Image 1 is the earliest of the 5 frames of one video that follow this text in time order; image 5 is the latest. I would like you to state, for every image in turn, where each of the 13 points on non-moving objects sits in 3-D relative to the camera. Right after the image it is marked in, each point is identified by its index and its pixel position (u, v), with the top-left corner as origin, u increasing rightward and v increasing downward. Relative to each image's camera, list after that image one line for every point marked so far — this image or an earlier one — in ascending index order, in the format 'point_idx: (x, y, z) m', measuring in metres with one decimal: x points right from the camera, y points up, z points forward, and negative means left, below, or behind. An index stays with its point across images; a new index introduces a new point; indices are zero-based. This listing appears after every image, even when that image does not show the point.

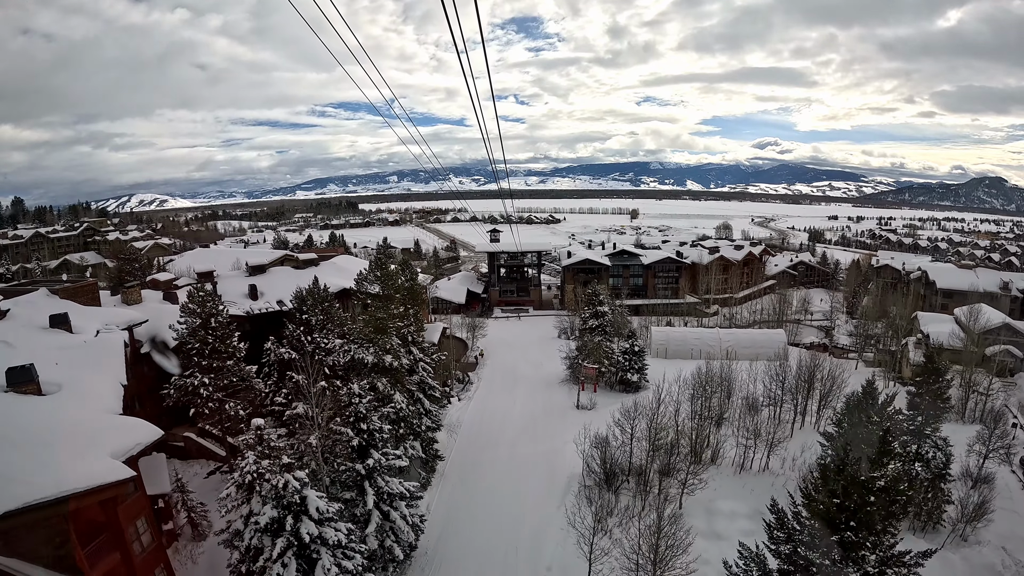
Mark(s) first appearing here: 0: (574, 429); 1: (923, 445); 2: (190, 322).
0: (+2.5, -5.8, +19.2) m
1: (+14.5, -5.5, +16.4) m
2: (-10.4, -1.1, +15.2) m
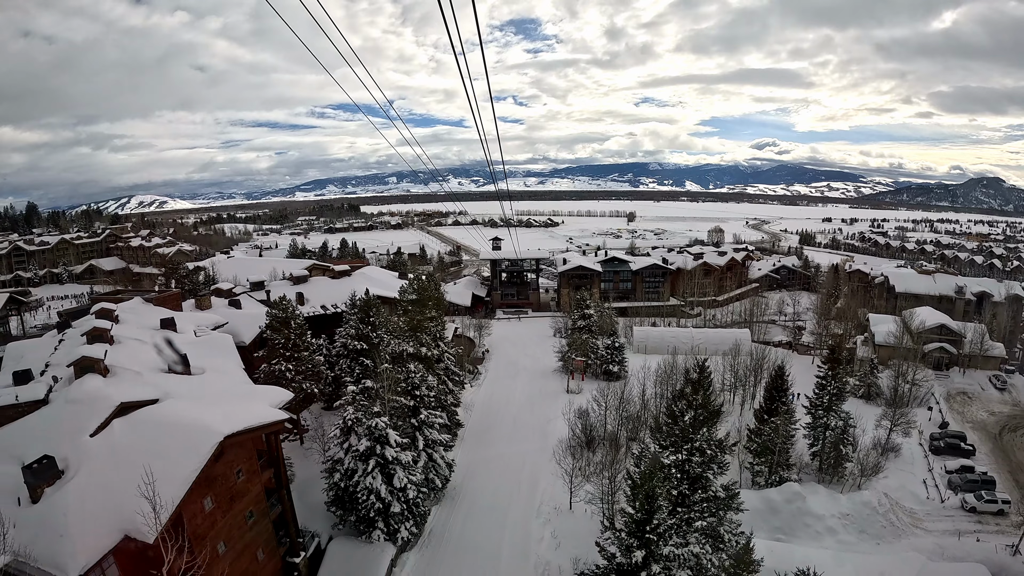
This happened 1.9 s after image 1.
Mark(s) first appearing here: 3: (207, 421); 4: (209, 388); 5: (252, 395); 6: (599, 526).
0: (+2.7, -6.2, +24.3) m
1: (+14.6, -5.9, +21.5) m
2: (-10.2, -1.5, +20.3) m
3: (-7.6, -3.3, +11.8) m
4: (-9.3, -3.0, +14.4) m
5: (-7.8, -3.2, +14.1) m
6: (+3.1, -8.5, +16.7) m
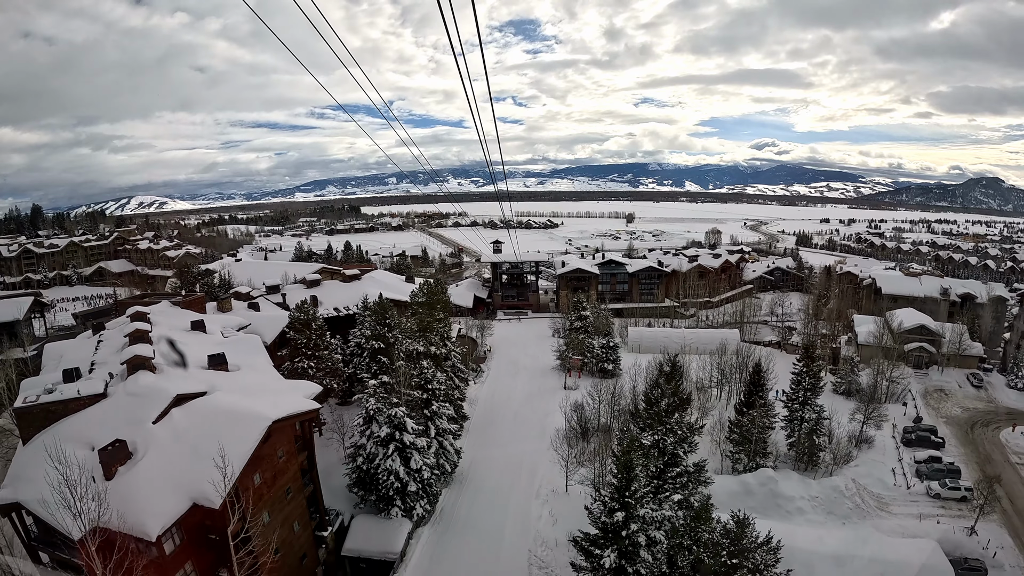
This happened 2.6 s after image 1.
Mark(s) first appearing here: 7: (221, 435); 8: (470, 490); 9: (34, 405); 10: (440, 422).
0: (+2.7, -6.4, +26.3) m
1: (+14.7, -6.1, +23.5) m
2: (-10.1, -1.8, +22.2) m
3: (-7.5, -3.6, +13.7) m
4: (-9.2, -3.3, +16.3) m
5: (-7.7, -3.4, +16.0) m
6: (+3.2, -8.7, +18.6) m
7: (-7.9, -4.0, +12.8) m
8: (-1.7, -8.4, +19.4) m
9: (-14.6, -3.6, +14.0) m
10: (-2.9, -5.3, +18.5) m
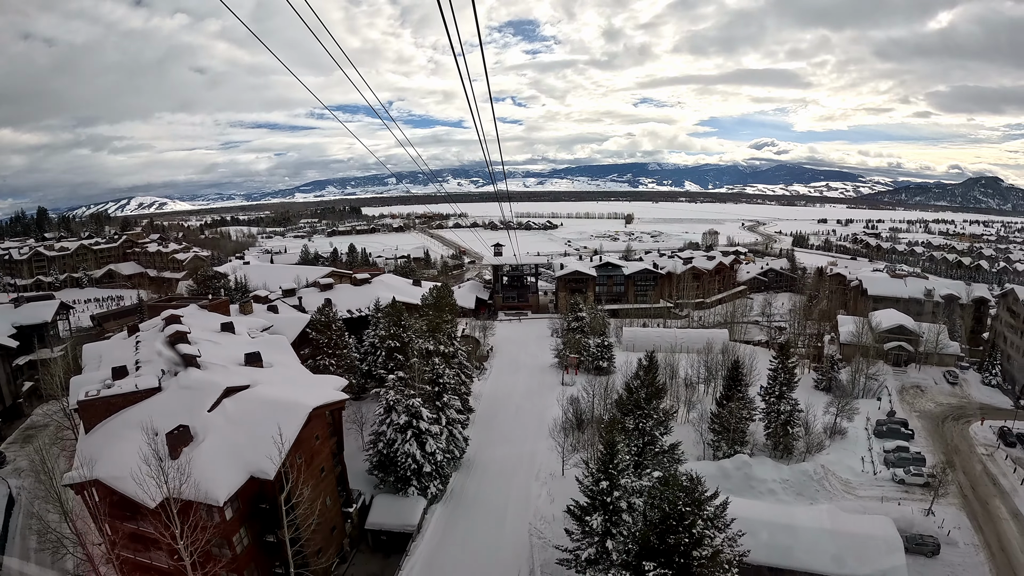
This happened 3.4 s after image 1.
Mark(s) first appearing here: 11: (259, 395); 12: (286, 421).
0: (+2.8, -6.6, +28.6) m
1: (+14.8, -6.3, +25.8) m
2: (-10.1, -2.0, +24.5) m
3: (-7.4, -3.8, +16.0) m
4: (-9.1, -3.5, +18.6) m
5: (-7.6, -3.7, +18.3) m
6: (+3.3, -9.0, +20.9) m
7: (-7.8, -4.3, +15.1) m
8: (-1.6, -8.6, +21.7) m
9: (-14.5, -3.8, +16.2) m
10: (-2.8, -5.6, +20.8) m
11: (-8.7, -3.7, +16.0) m
12: (-7.3, -4.3, +15.0) m
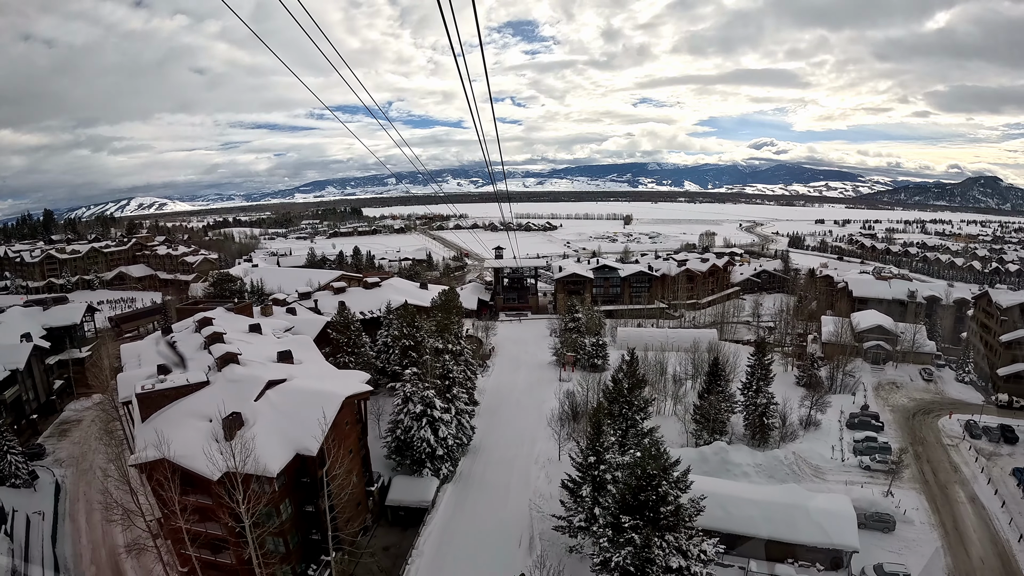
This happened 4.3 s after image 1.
0: (+2.9, -6.9, +31.1) m
1: (+14.9, -6.6, +28.4) m
2: (-10.0, -2.3, +27.1) m
3: (-7.3, -4.1, +18.6) m
4: (-9.0, -3.8, +21.2) m
5: (-7.5, -3.9, +20.9) m
6: (+3.4, -9.2, +23.5) m
7: (-7.7, -4.5, +17.7) m
8: (-1.5, -8.9, +24.3) m
9: (-14.4, -4.1, +18.8) m
10: (-2.7, -5.8, +23.4) m
11: (-8.6, -3.9, +18.6) m
12: (-7.2, -4.6, +17.6) m
